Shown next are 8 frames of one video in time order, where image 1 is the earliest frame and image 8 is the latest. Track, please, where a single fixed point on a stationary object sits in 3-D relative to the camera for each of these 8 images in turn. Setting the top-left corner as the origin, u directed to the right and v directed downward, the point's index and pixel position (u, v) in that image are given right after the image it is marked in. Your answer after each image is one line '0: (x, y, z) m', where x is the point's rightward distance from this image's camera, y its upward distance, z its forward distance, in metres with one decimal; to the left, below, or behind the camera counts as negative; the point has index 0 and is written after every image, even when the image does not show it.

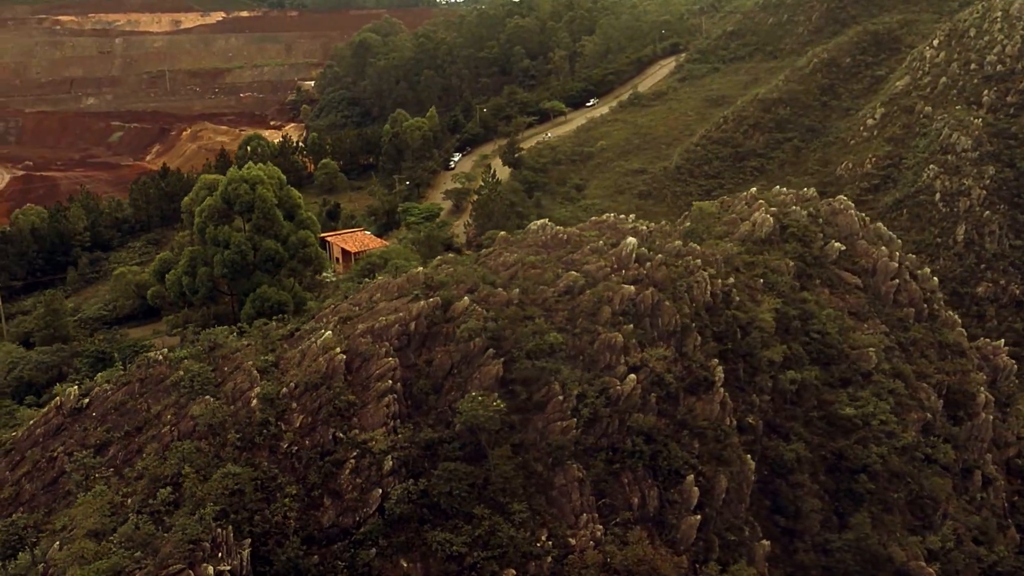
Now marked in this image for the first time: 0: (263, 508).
0: (-3.4, -3.0, +12.4) m
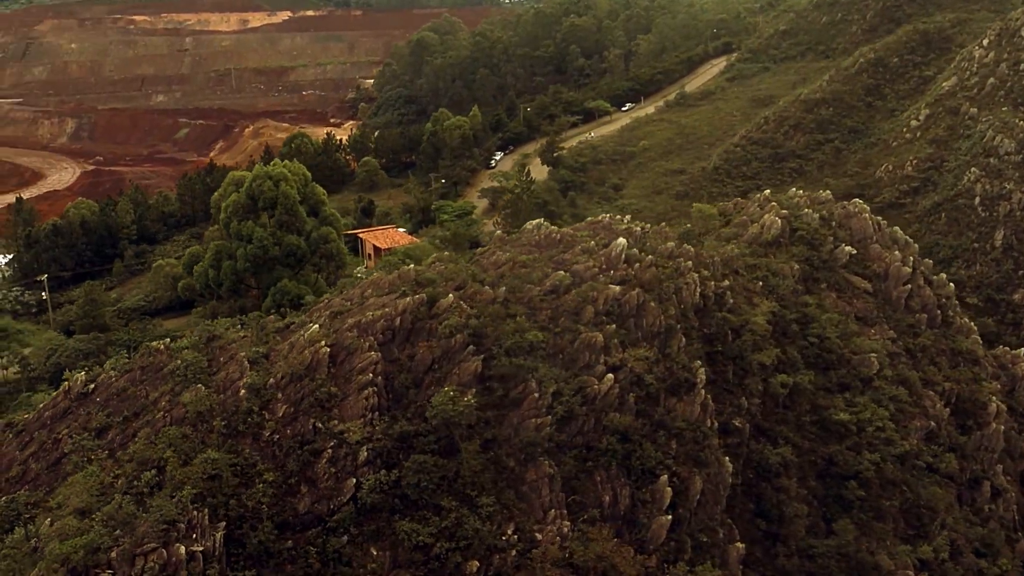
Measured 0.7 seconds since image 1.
0: (-3.8, -2.9, +12.9) m
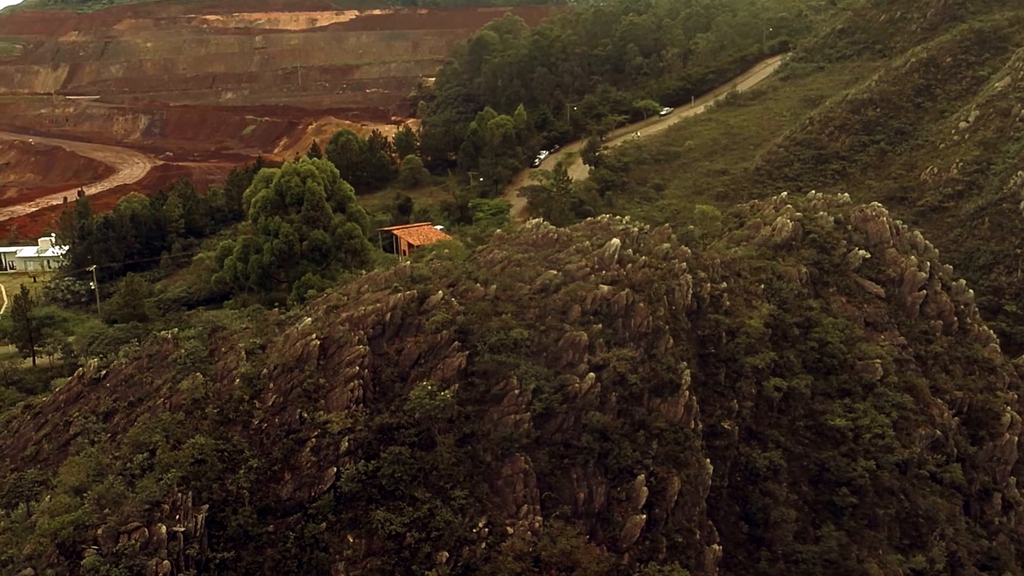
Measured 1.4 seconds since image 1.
0: (-4.2, -2.8, +13.4) m
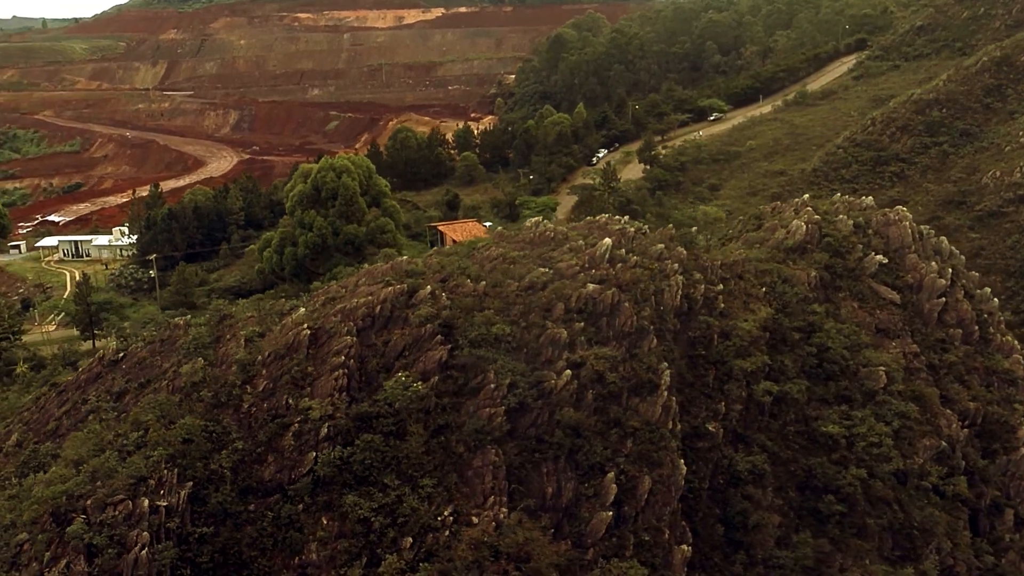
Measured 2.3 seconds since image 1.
0: (-4.7, -2.6, +14.2) m
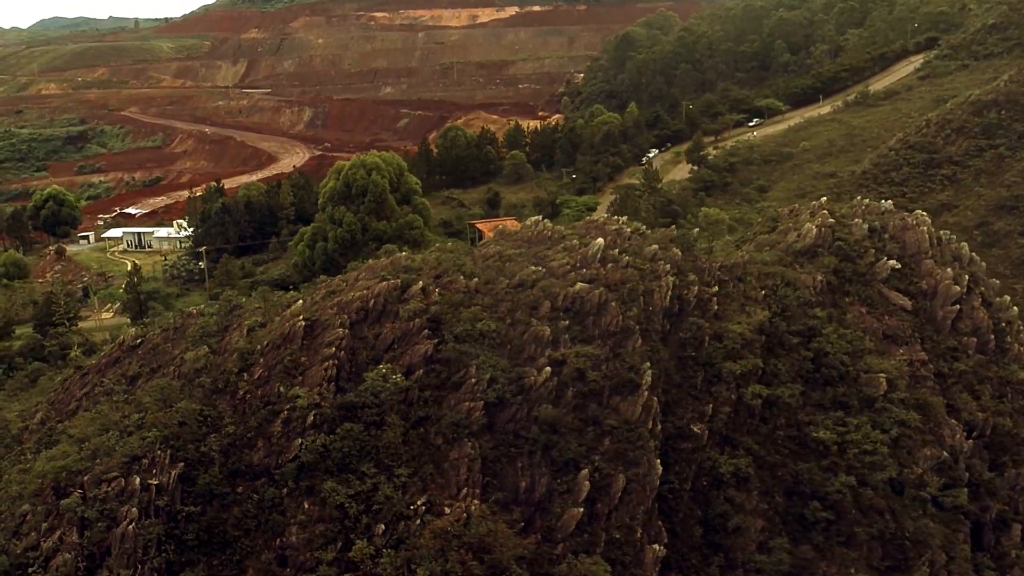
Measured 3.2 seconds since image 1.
0: (-5.0, -2.5, +14.9) m
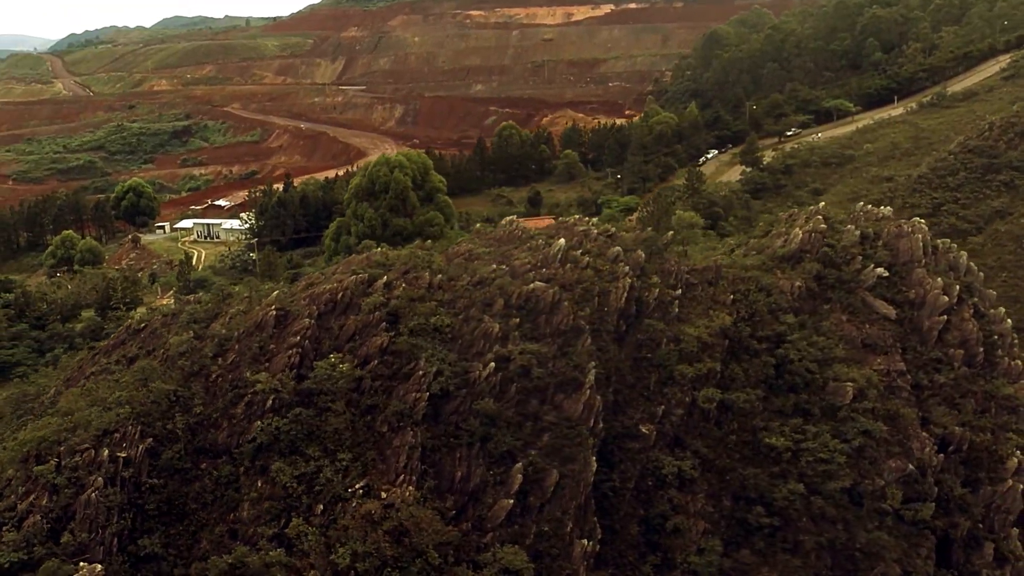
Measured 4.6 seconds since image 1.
0: (-6.0, -2.3, +16.0) m
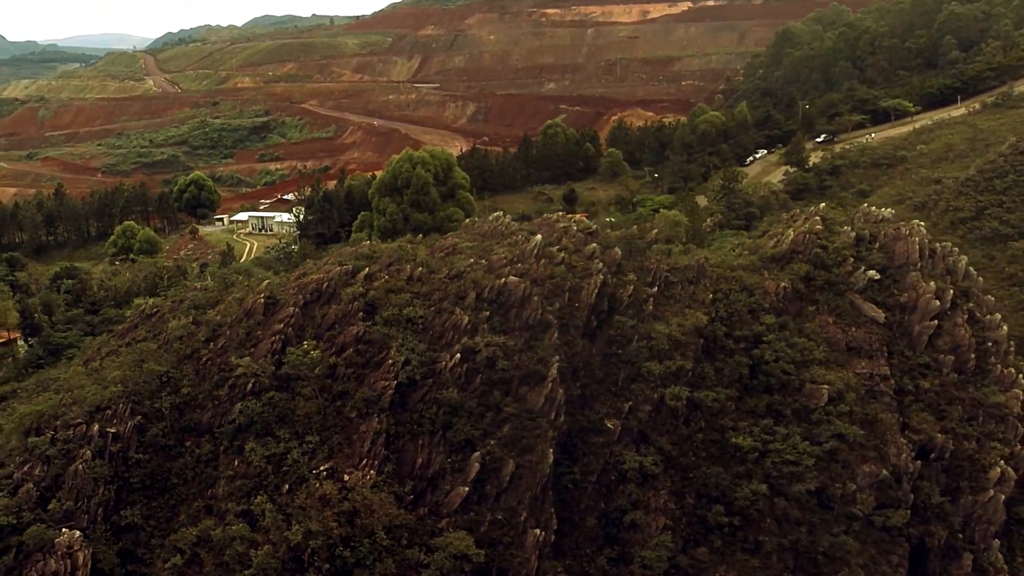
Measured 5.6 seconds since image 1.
0: (-6.5, -2.1, +16.9) m
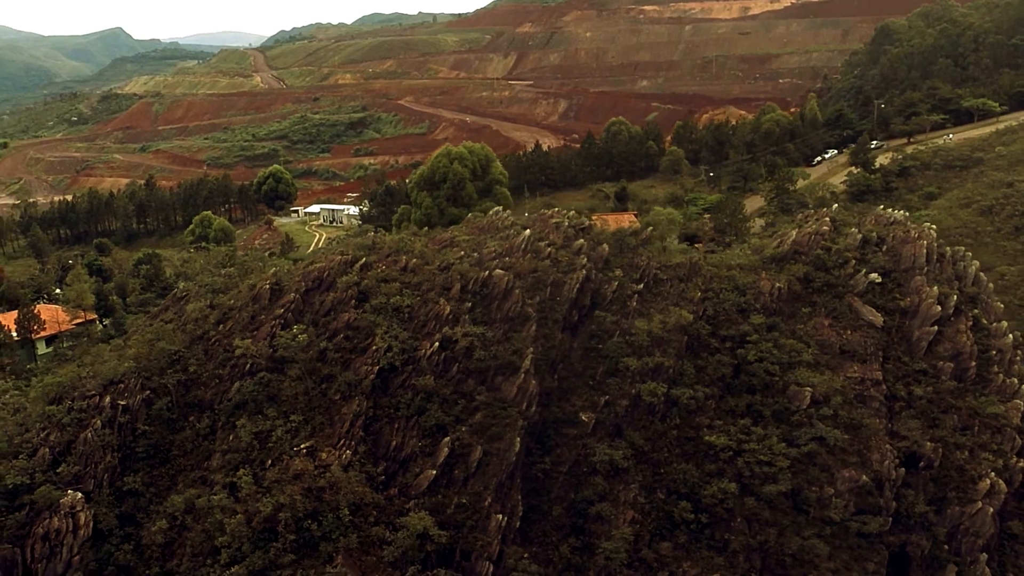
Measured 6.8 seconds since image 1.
0: (-6.8, -1.7, +18.0) m
